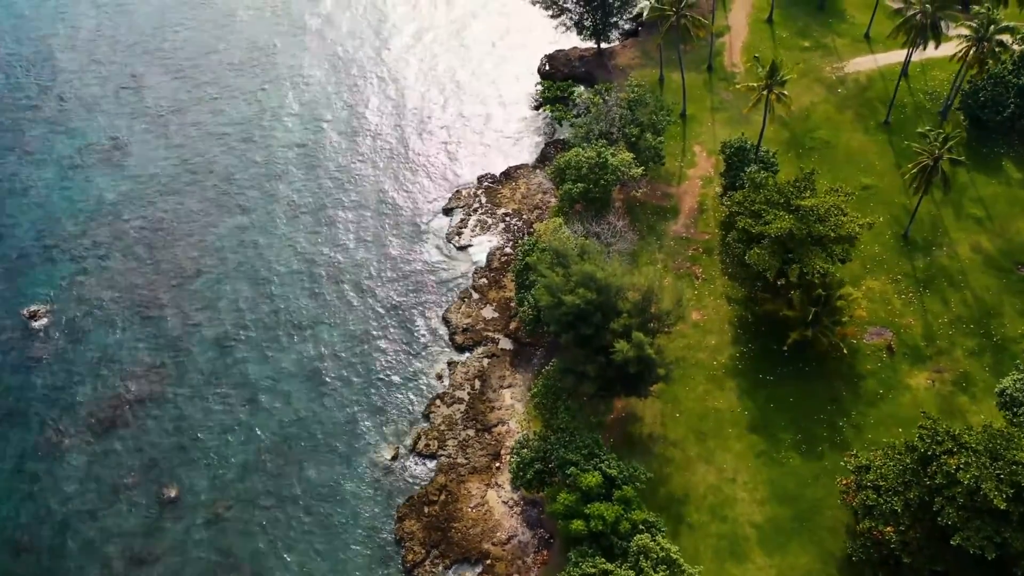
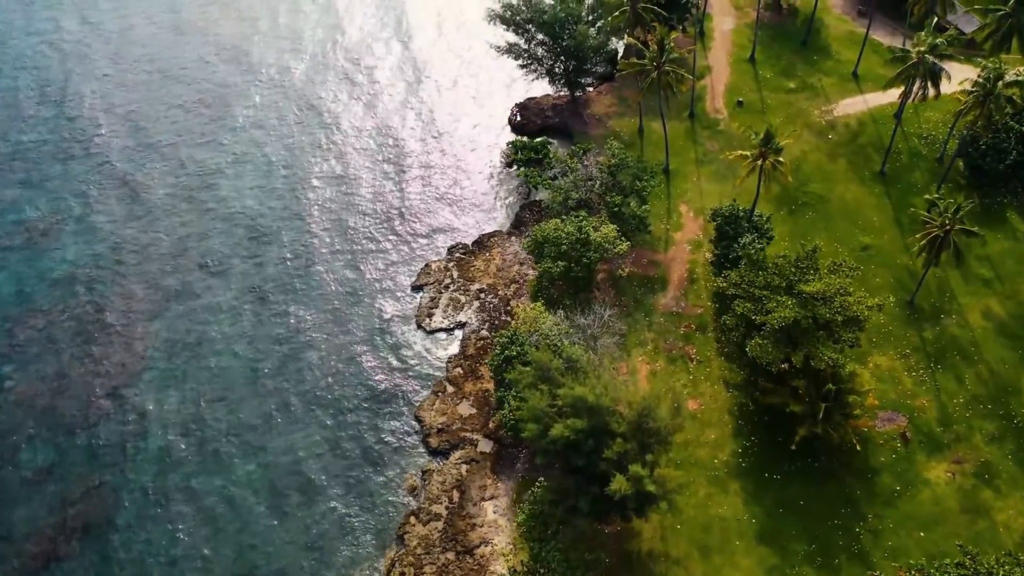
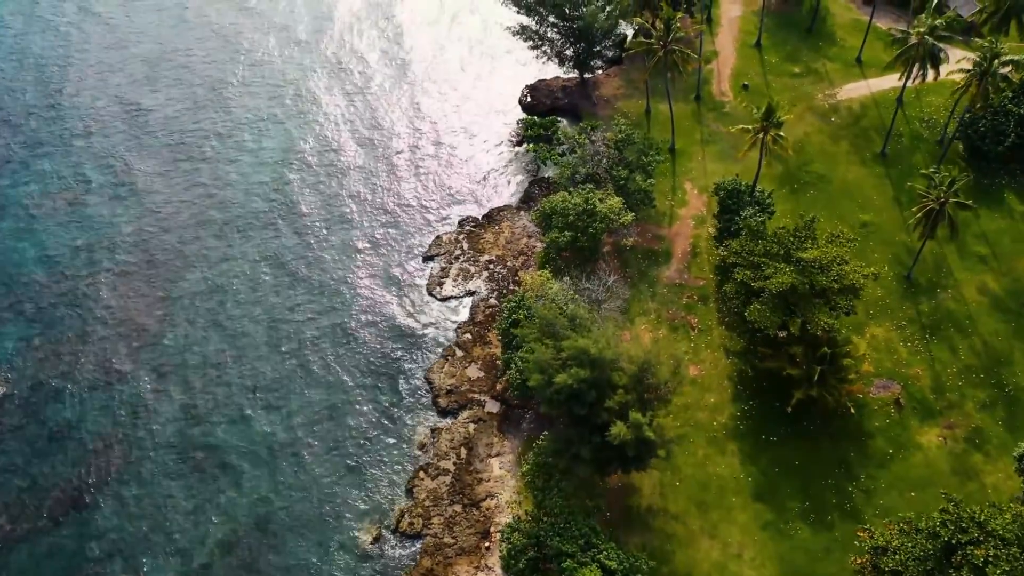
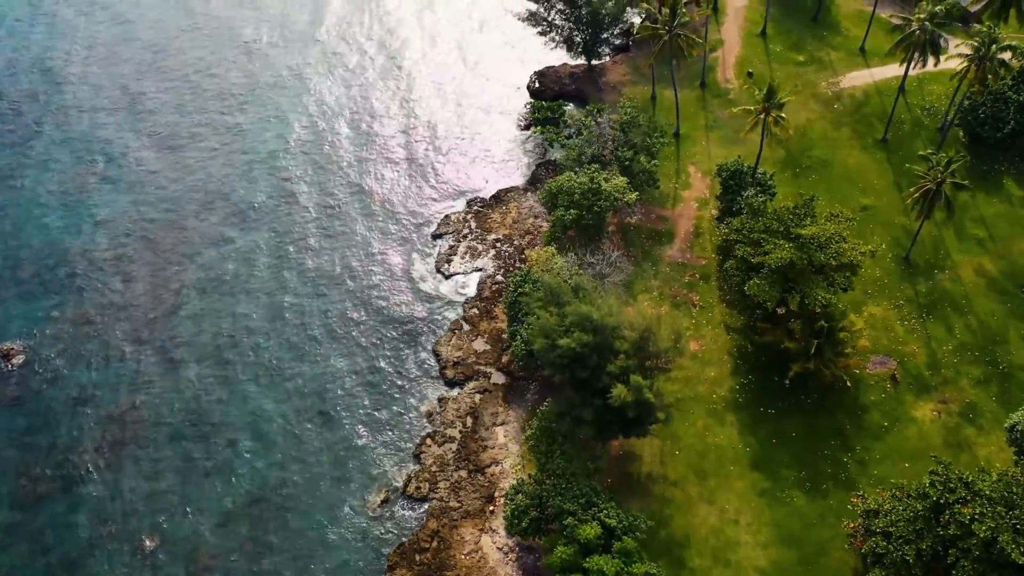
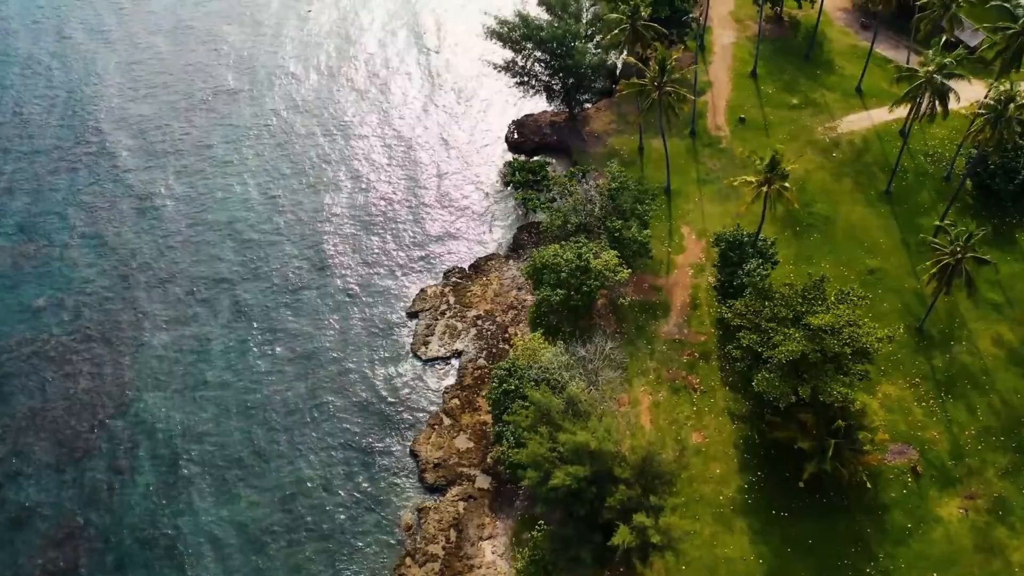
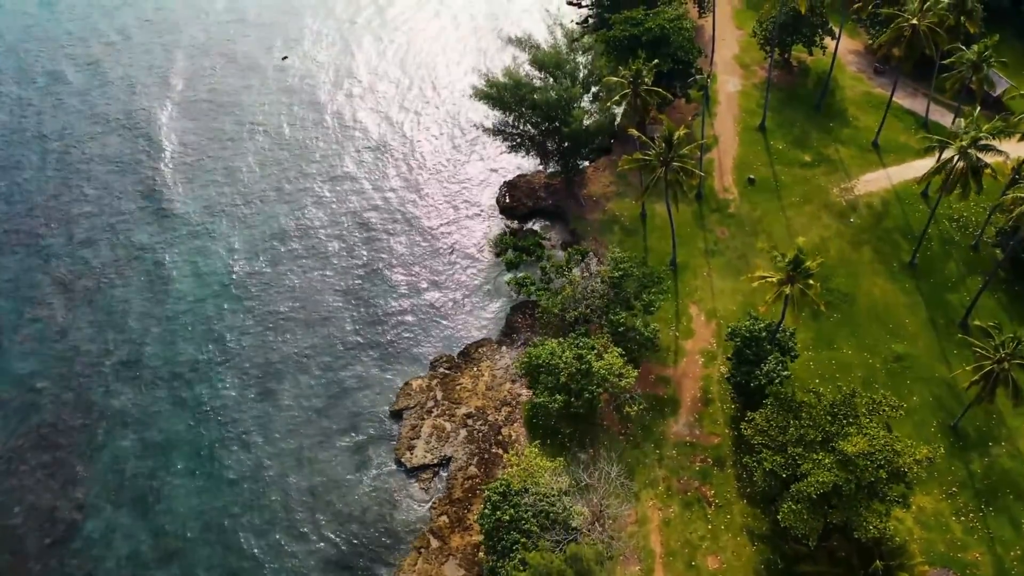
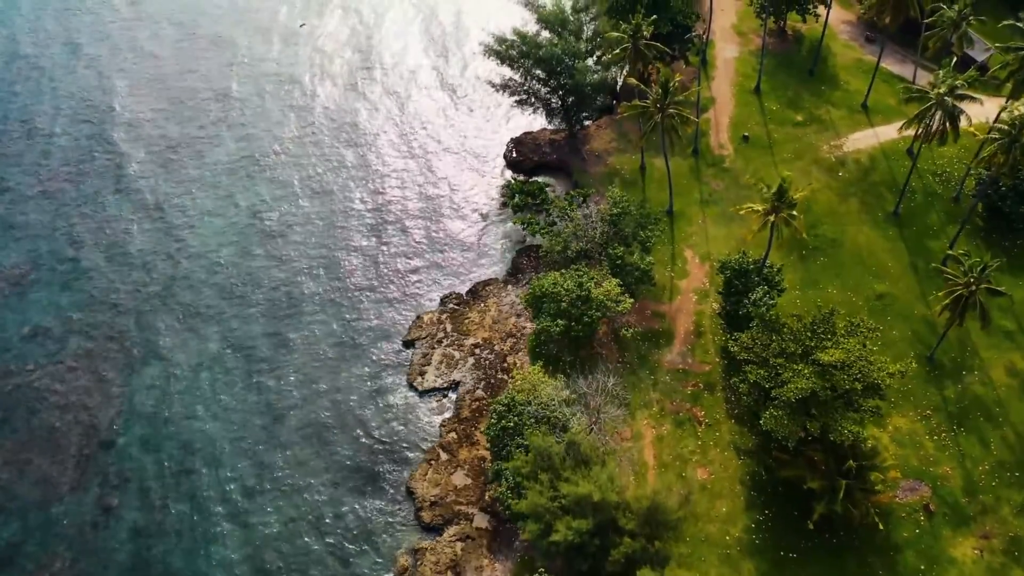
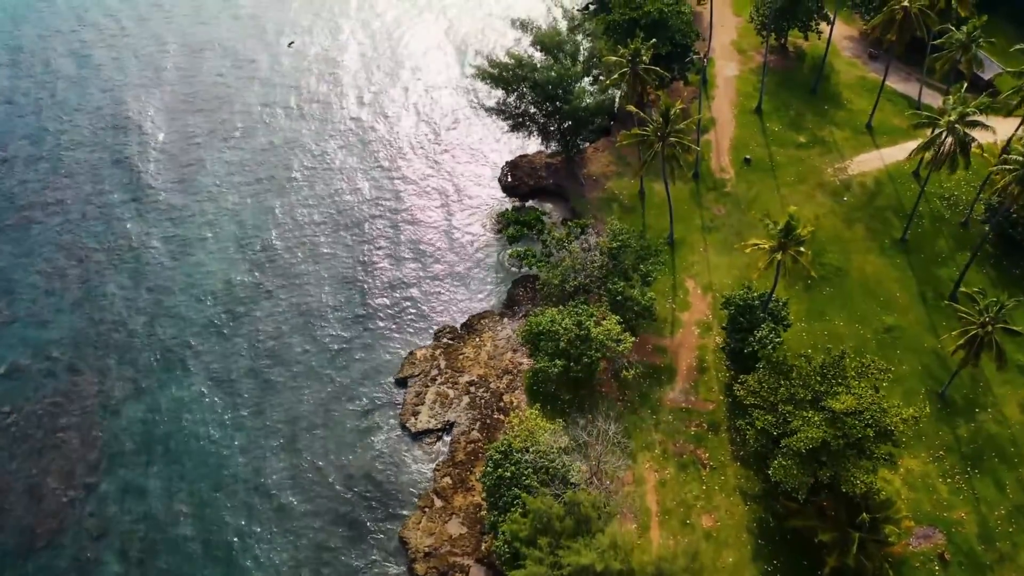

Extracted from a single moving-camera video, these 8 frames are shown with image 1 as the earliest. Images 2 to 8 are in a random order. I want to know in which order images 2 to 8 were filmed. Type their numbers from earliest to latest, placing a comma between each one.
4, 3, 2, 5, 7, 8, 6
